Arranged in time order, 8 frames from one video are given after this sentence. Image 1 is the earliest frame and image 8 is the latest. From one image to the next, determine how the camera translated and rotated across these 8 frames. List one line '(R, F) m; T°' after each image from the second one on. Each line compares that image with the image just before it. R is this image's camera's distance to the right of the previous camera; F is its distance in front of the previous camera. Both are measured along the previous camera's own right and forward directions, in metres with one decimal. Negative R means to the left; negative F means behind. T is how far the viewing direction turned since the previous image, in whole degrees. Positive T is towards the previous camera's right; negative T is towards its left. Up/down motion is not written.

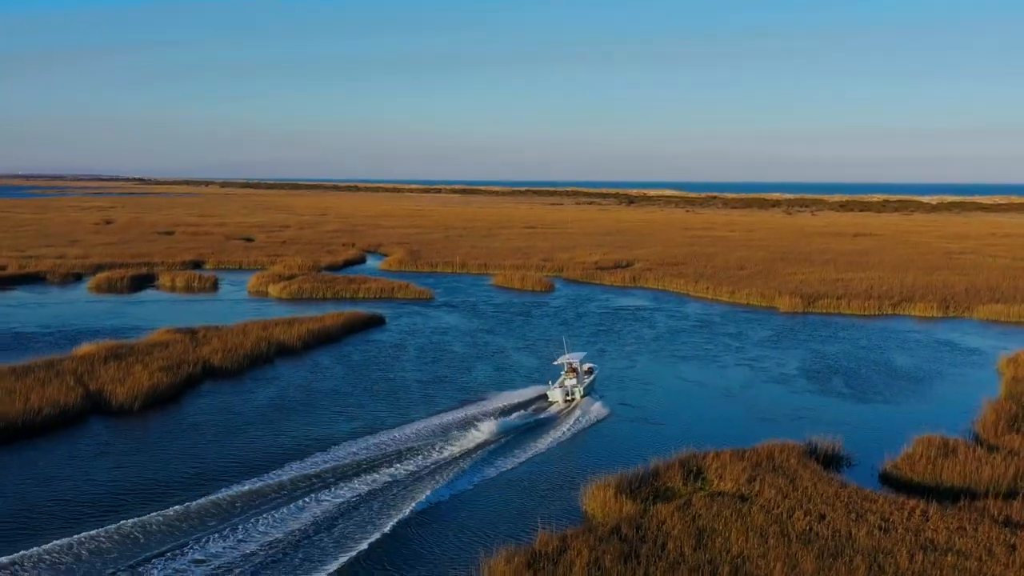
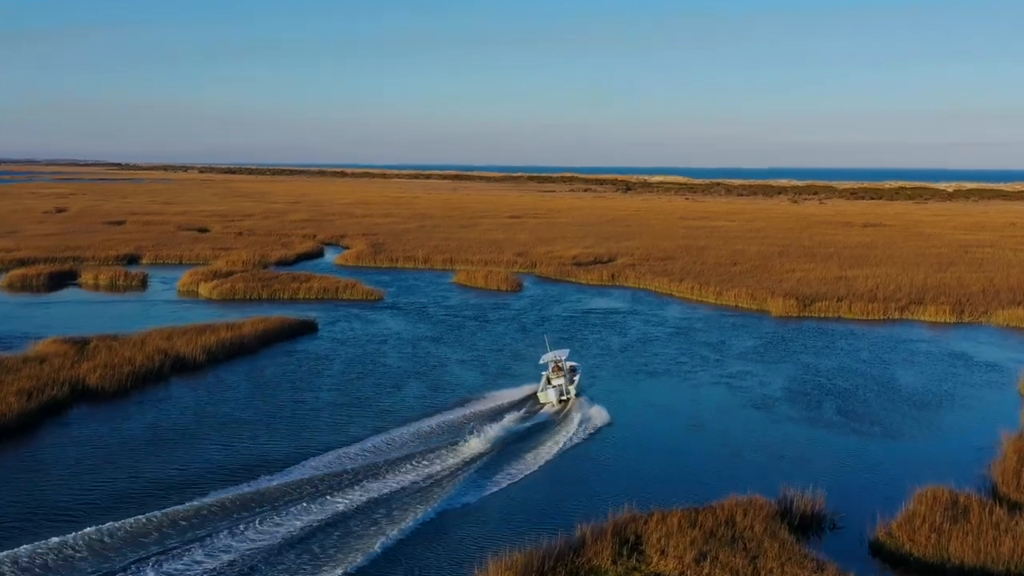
(+1.6, +5.2) m; -1°
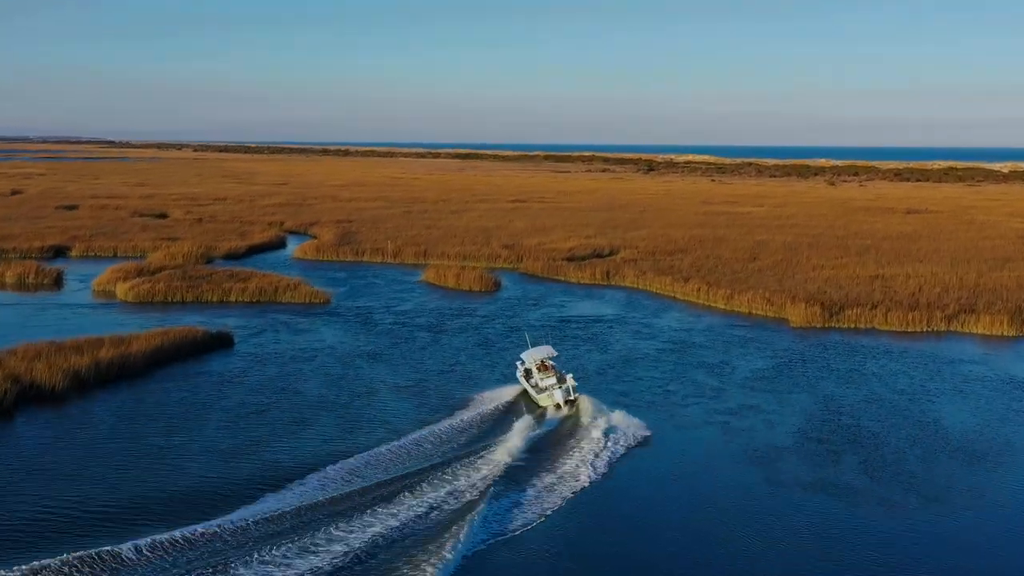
(+1.7, +6.6) m; -2°
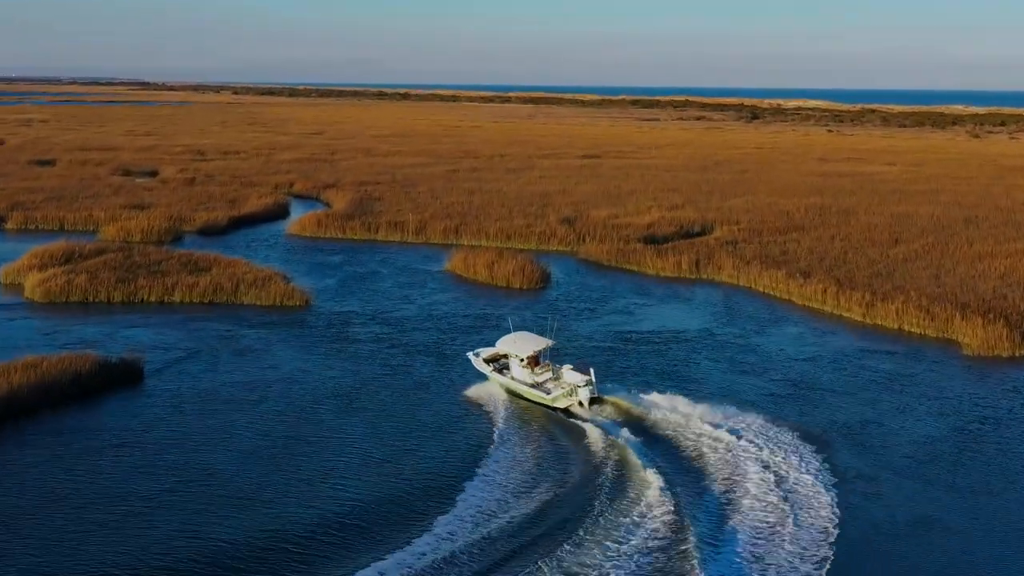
(+0.7, +9.9) m; -3°
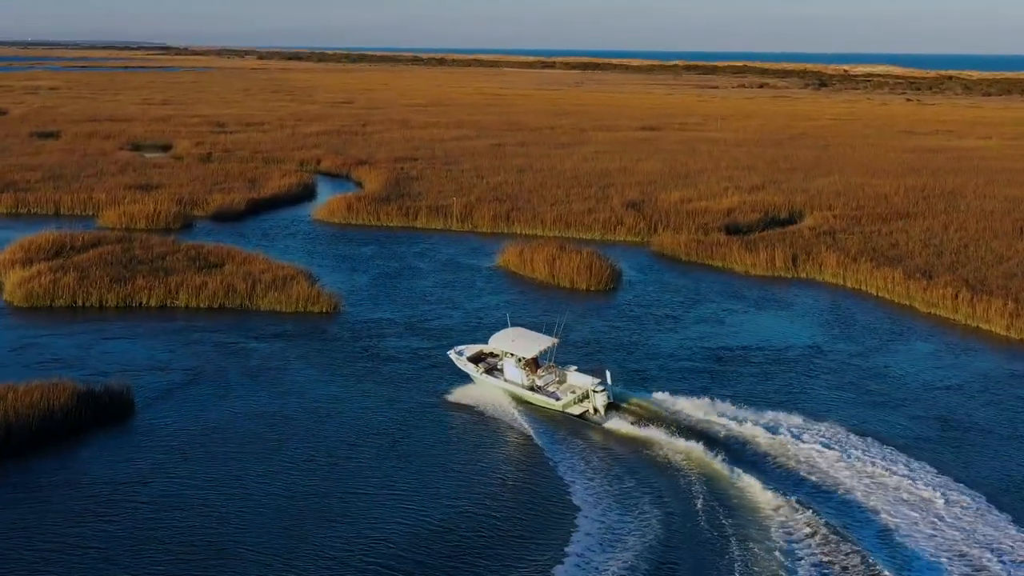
(-0.5, +4.1) m; -1°
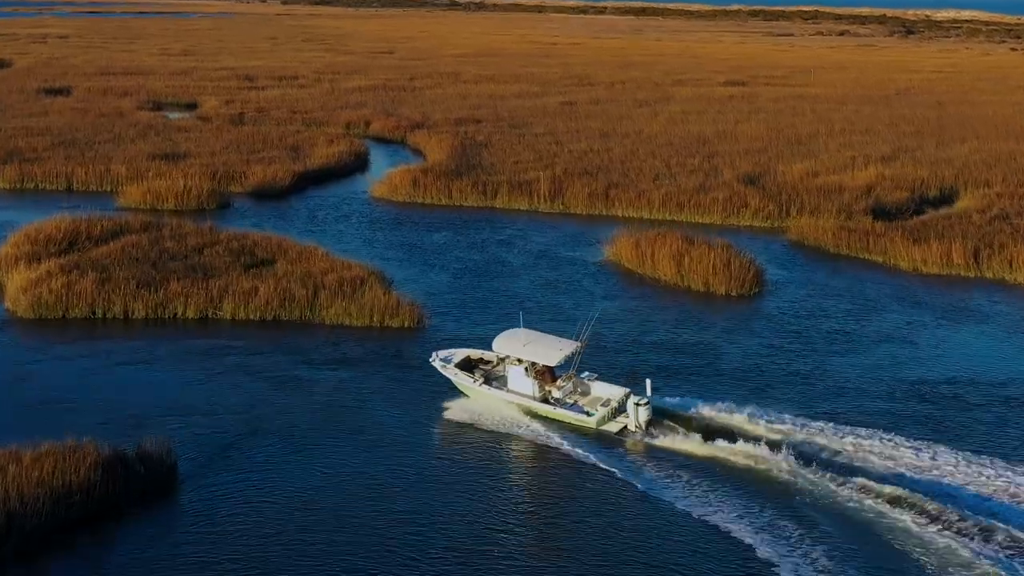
(-1.3, +4.4) m; 0°
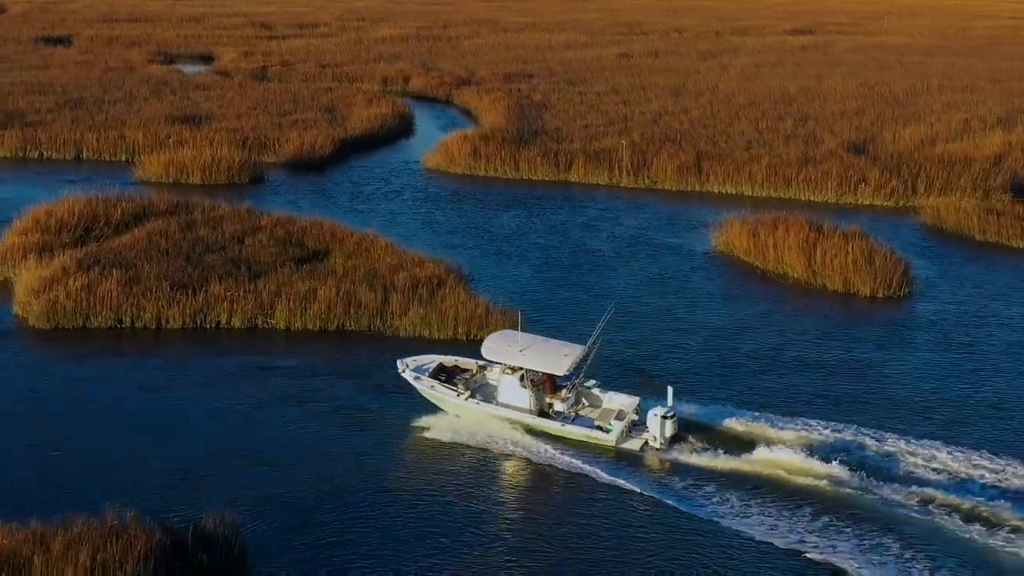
(-1.1, +2.9) m; 0°
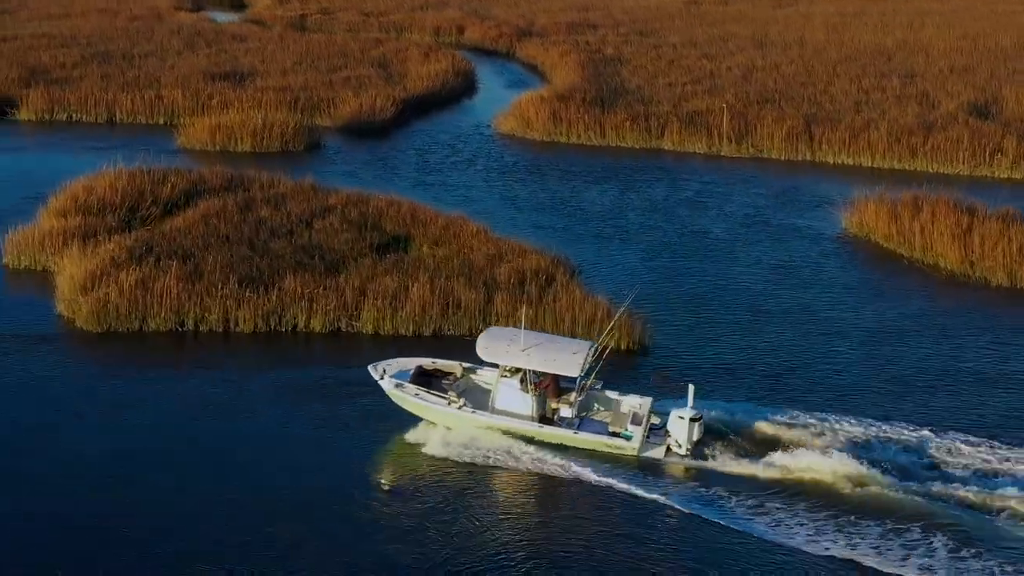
(-1.0, +2.0) m; 0°
